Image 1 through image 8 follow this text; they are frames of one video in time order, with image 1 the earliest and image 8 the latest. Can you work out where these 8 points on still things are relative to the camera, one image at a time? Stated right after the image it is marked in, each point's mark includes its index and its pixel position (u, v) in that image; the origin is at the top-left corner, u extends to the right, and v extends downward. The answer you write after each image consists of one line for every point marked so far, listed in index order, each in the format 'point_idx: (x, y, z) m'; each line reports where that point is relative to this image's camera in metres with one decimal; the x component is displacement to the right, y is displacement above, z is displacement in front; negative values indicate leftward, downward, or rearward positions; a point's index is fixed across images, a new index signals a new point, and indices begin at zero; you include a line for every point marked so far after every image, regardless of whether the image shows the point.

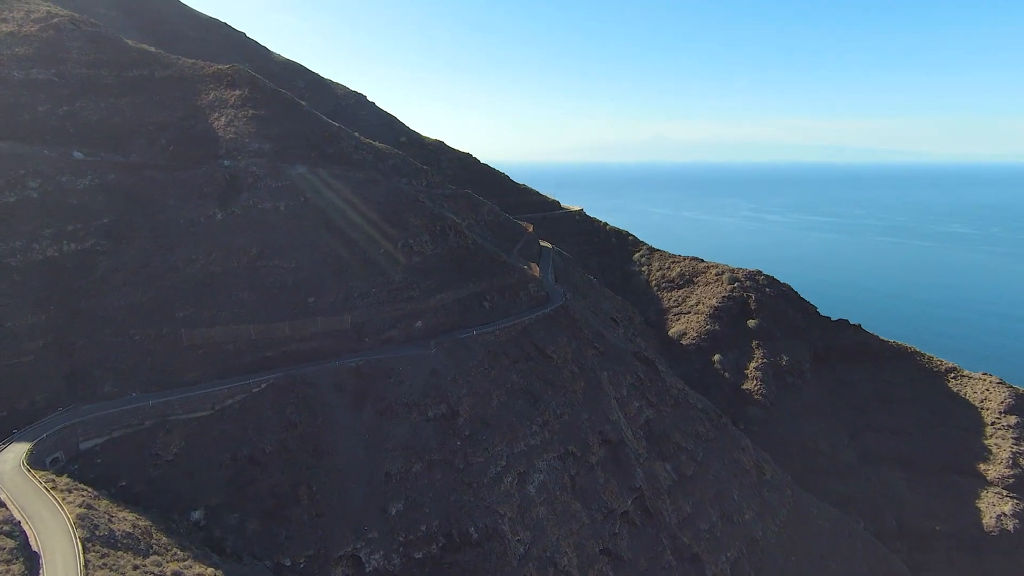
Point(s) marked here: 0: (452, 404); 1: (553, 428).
0: (-1.9, -3.7, +18.1) m
1: (+1.4, -4.7, +19.1) m
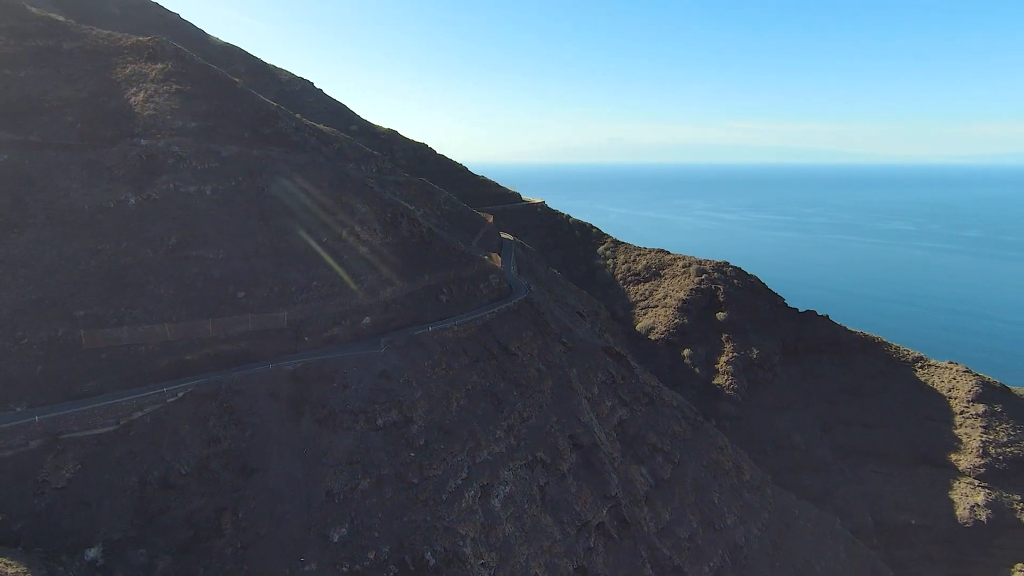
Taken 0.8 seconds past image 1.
0: (-2.9, -3.4, +15.9) m
1: (+0.2, -4.4, +17.2) m
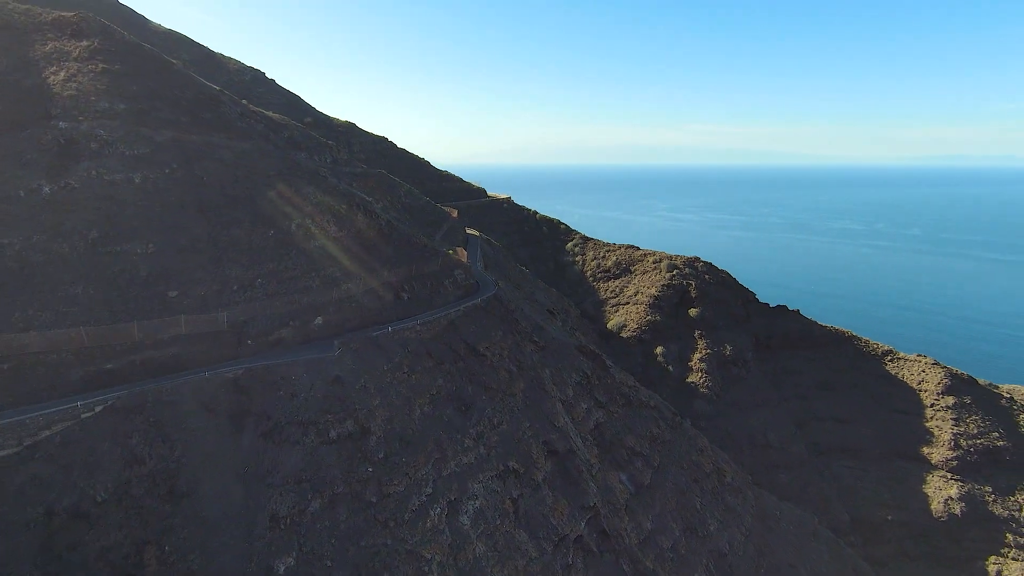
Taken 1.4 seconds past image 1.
0: (-3.7, -3.3, +14.3) m
1: (-0.6, -4.2, +15.7) m
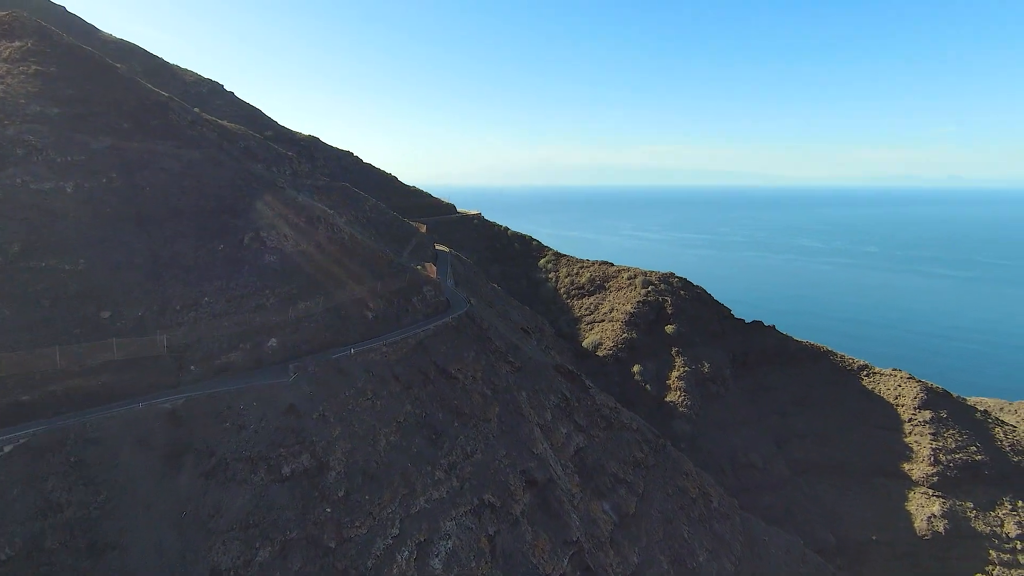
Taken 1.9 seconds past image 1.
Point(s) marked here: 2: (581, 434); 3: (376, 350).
0: (-4.3, -3.7, +12.8) m
1: (-1.3, -4.6, +14.3) m
2: (+2.1, -4.5, +17.7) m
3: (-3.8, -1.7, +15.8) m
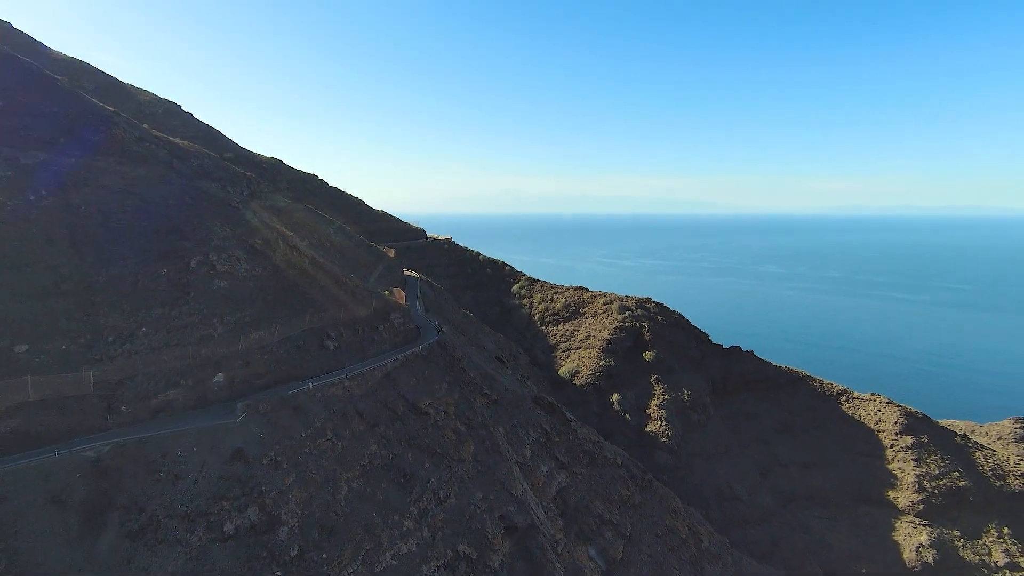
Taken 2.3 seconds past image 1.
0: (-4.7, -4.2, +11.2) m
1: (-1.7, -5.2, +12.8) m
2: (+1.4, -5.2, +16.3) m
3: (-4.3, -2.4, +14.3) m
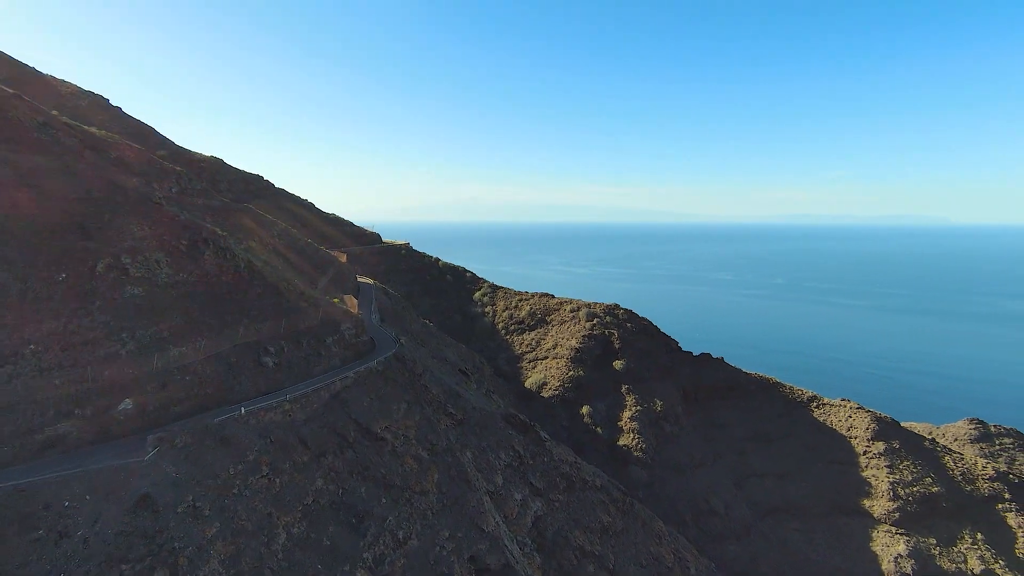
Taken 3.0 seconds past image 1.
0: (-5.1, -4.3, +9.0) m
1: (-2.3, -5.3, +10.8) m
2: (+0.7, -5.3, +14.6) m
3: (-5.0, -2.5, +12.2) m
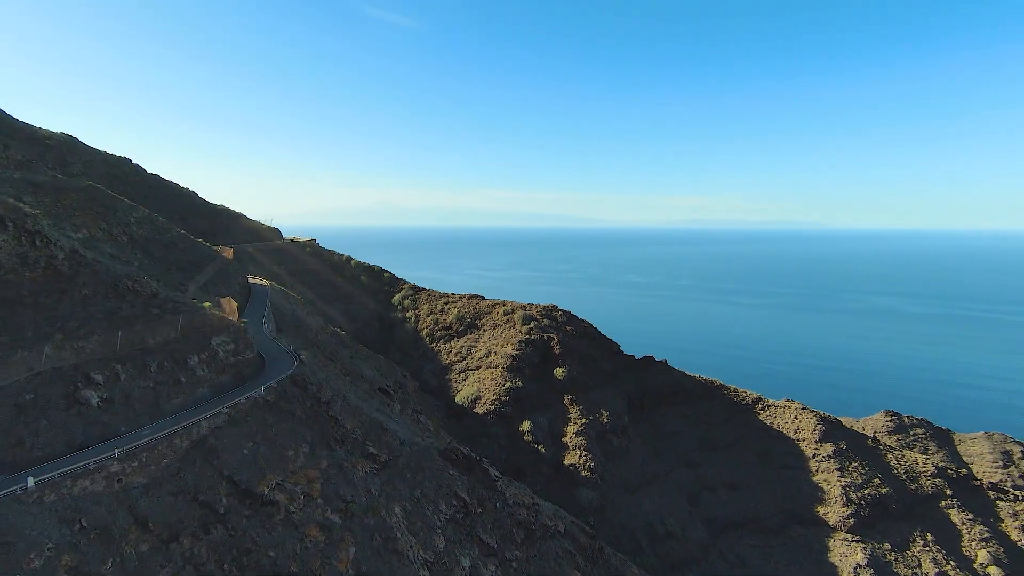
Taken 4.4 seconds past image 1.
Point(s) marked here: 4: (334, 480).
0: (-5.3, -4.3, +4.7) m
1: (-2.7, -5.2, +6.9) m
2: (-0.4, -5.2, +11.0) m
3: (-5.7, -2.5, +7.9) m
4: (-3.1, -3.3, +10.0) m
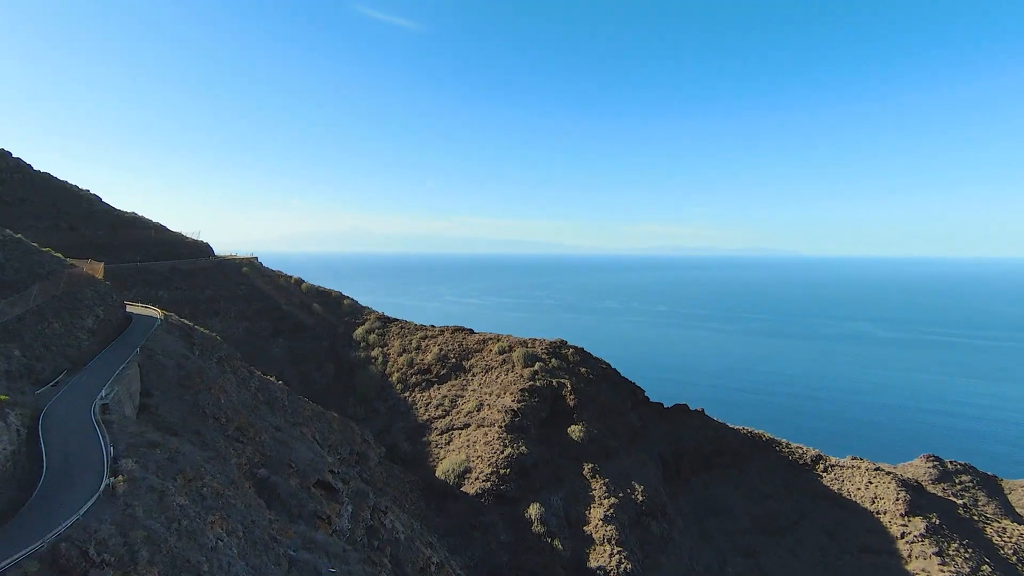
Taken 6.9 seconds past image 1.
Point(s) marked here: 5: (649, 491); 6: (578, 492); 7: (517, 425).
0: (-4.4, -4.3, -2.0) m
1: (-2.0, -5.4, +0.3) m
2: (+0.2, -5.6, +4.5) m
3: (-4.9, -2.7, +1.3) m
4: (-2.5, -3.6, +3.5) m
5: (+4.4, -6.7, +18.9) m
6: (+2.0, -6.4, +18.0) m
7: (+0.1, -4.5, +19.2) m
